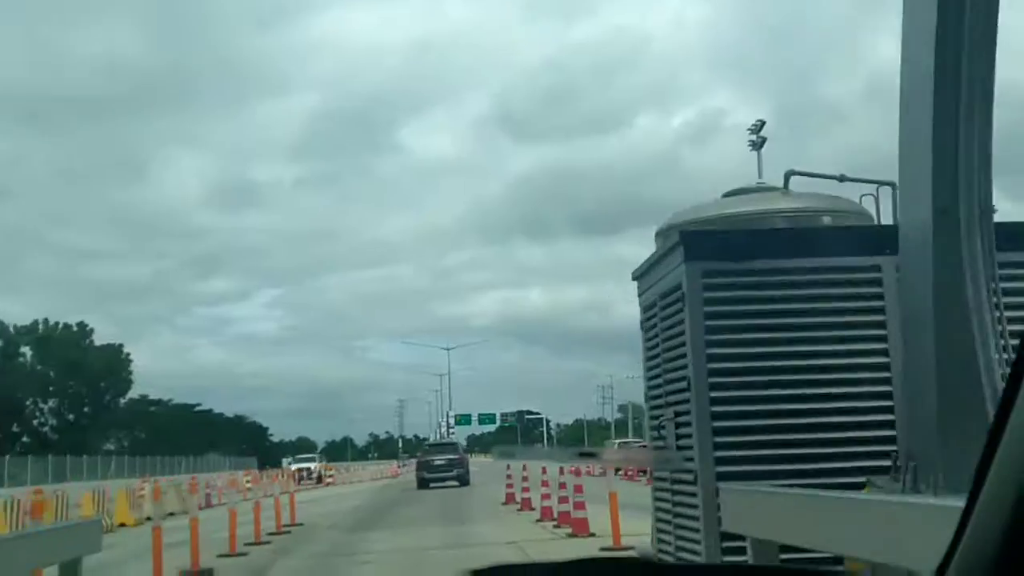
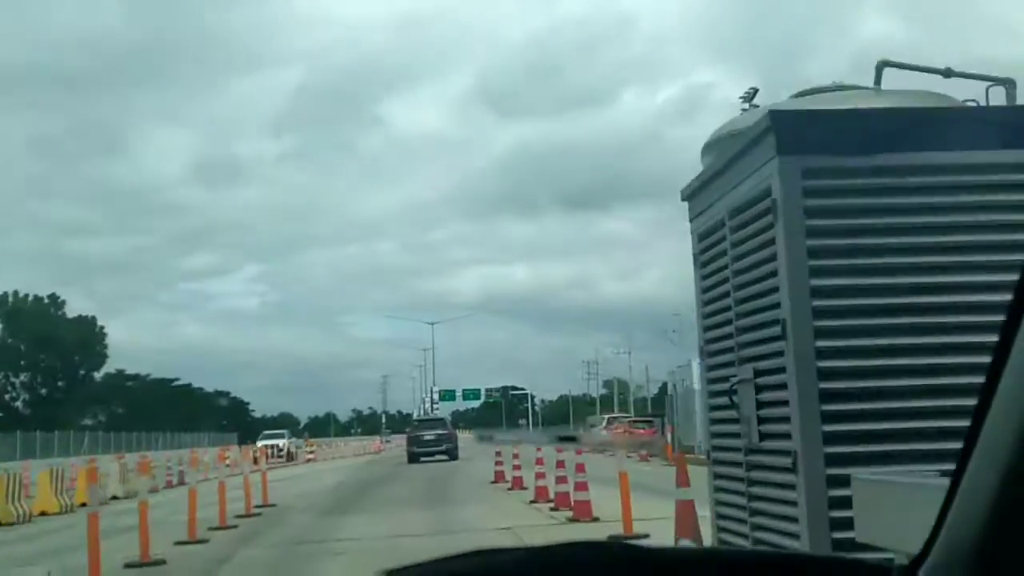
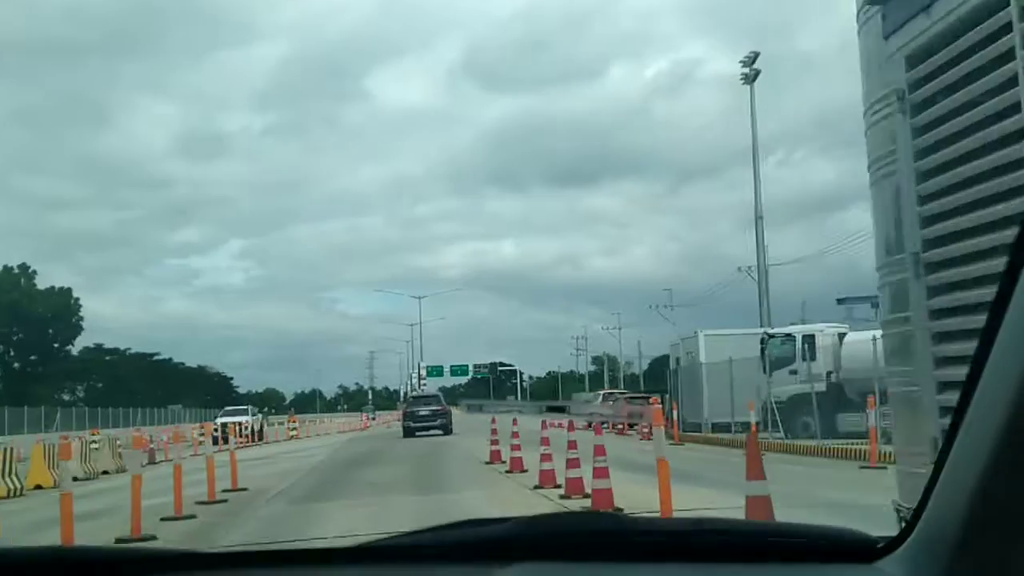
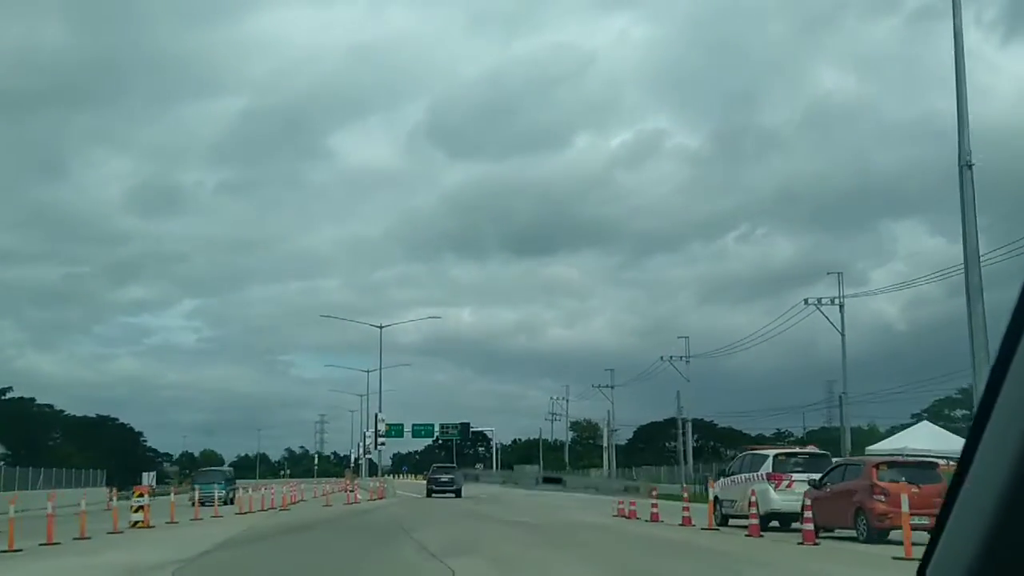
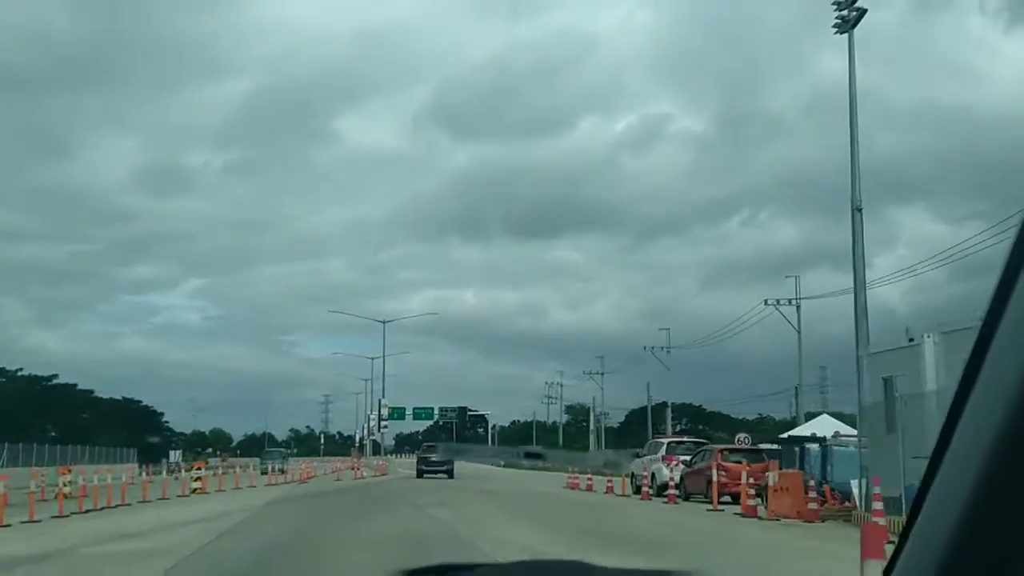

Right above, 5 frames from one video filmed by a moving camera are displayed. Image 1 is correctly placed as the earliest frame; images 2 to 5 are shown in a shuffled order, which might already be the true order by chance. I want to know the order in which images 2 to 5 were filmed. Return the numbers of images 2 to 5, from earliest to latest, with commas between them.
2, 3, 5, 4
